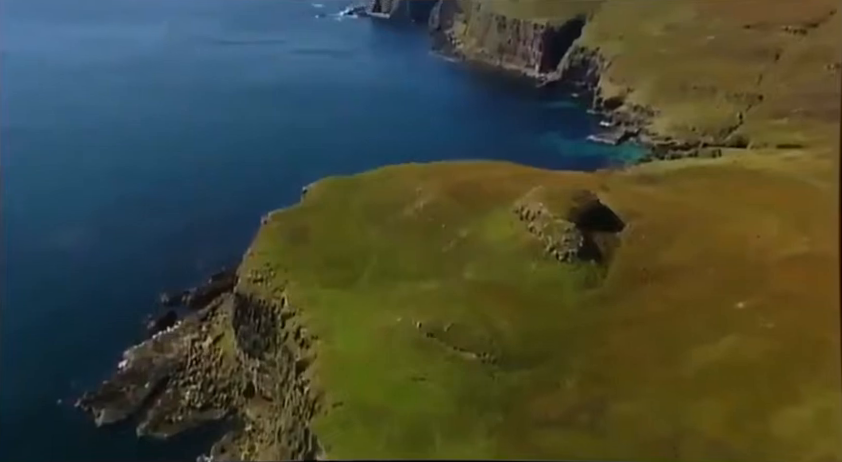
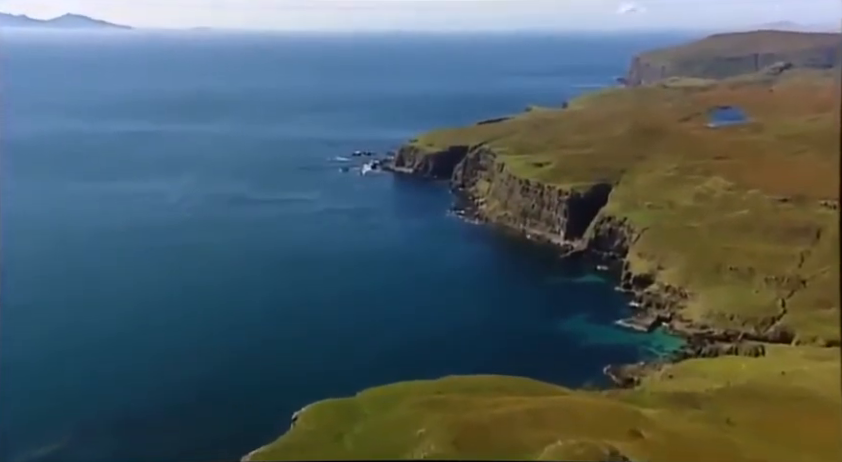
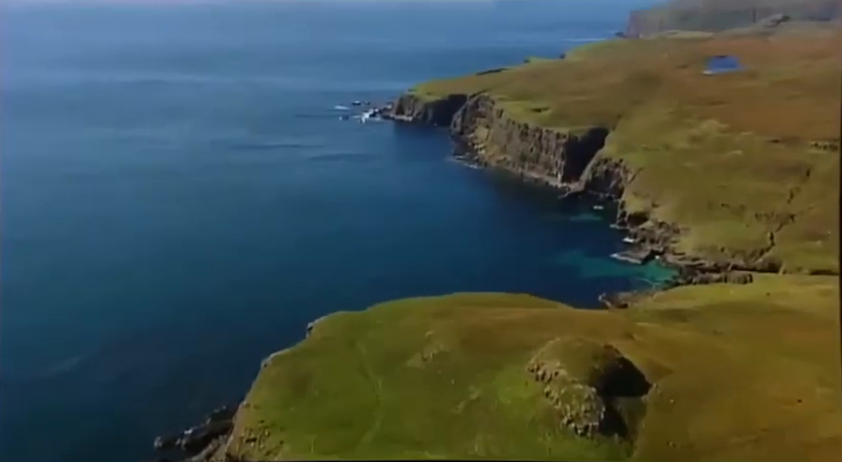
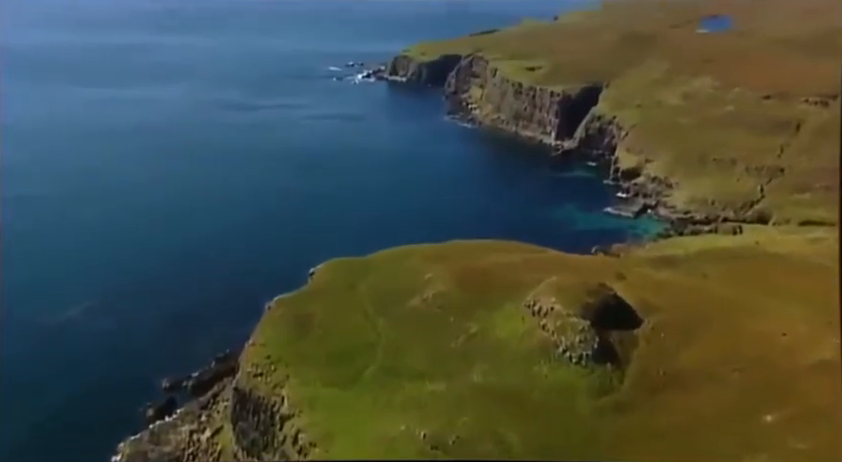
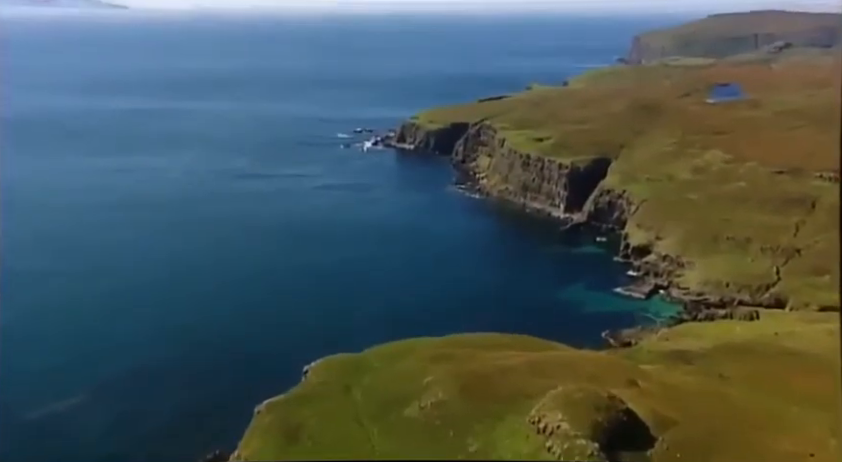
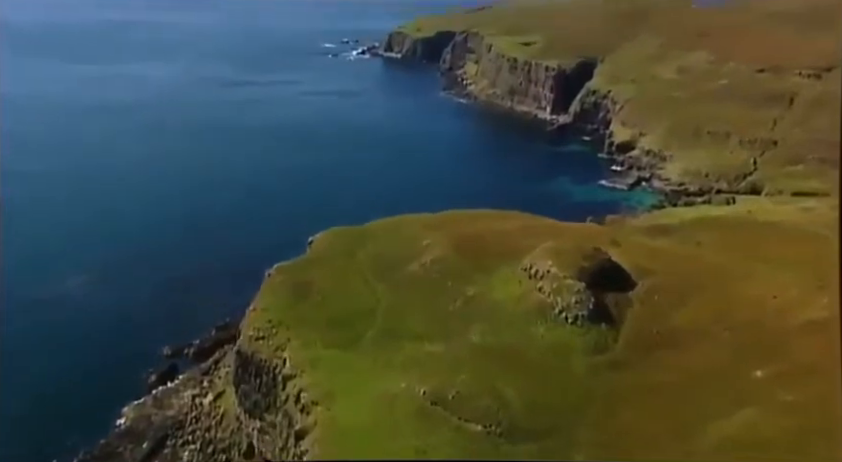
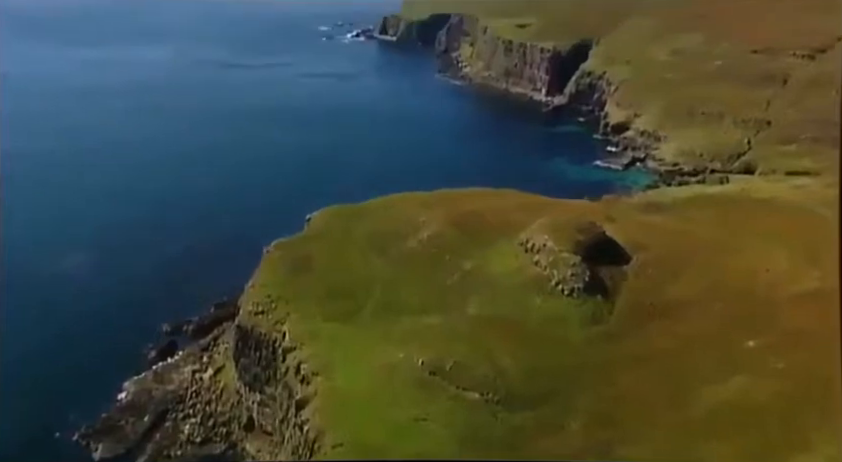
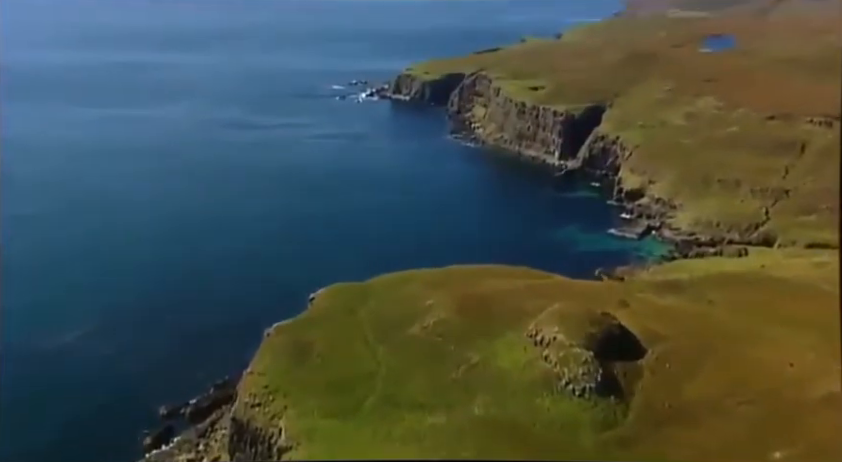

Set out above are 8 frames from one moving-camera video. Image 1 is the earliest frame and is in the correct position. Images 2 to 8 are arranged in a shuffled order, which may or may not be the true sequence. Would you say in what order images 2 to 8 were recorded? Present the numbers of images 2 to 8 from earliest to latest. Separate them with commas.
7, 6, 4, 8, 3, 5, 2
